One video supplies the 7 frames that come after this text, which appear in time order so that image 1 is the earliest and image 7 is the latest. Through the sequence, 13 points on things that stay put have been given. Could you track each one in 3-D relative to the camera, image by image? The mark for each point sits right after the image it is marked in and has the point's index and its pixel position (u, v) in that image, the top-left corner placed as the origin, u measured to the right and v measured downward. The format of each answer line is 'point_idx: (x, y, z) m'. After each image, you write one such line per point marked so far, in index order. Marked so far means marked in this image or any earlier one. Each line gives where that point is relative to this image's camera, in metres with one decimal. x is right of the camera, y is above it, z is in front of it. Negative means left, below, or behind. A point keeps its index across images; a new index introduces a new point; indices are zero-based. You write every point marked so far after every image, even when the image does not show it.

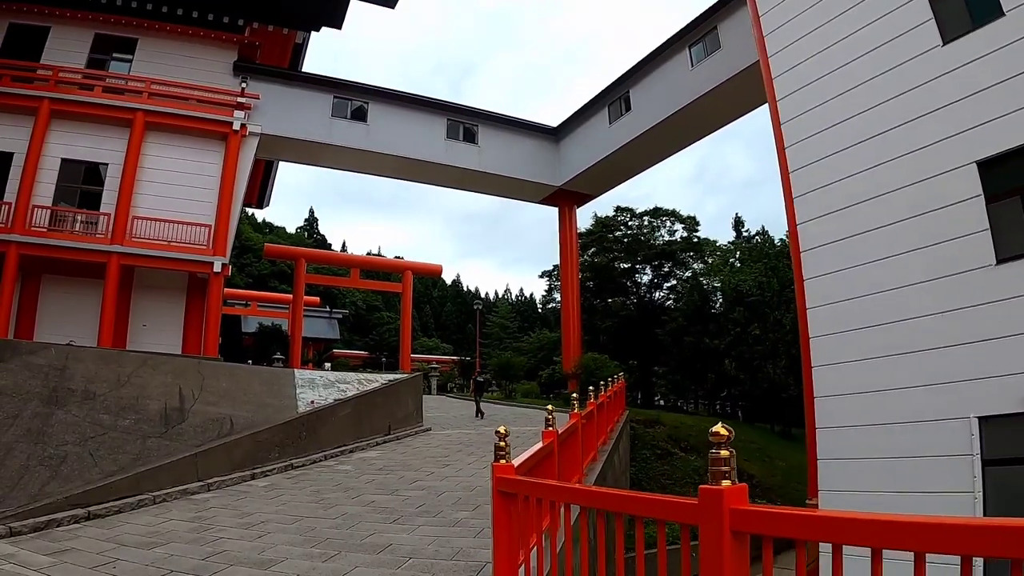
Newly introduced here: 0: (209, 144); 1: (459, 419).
0: (-7.0, +3.4, +13.6) m
1: (-1.2, -2.7, +11.9) m
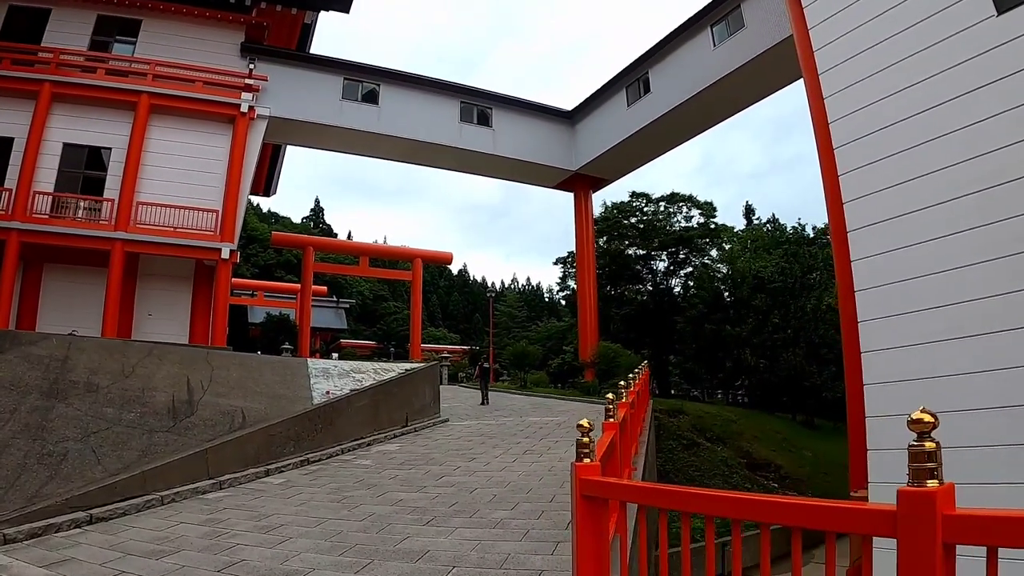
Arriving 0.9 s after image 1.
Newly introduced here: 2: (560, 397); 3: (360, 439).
0: (-6.6, +3.6, +13.2) m
1: (-0.8, -2.4, +11.6) m
2: (+1.2, -2.7, +14.2) m
3: (-2.0, -1.9, +7.4) m
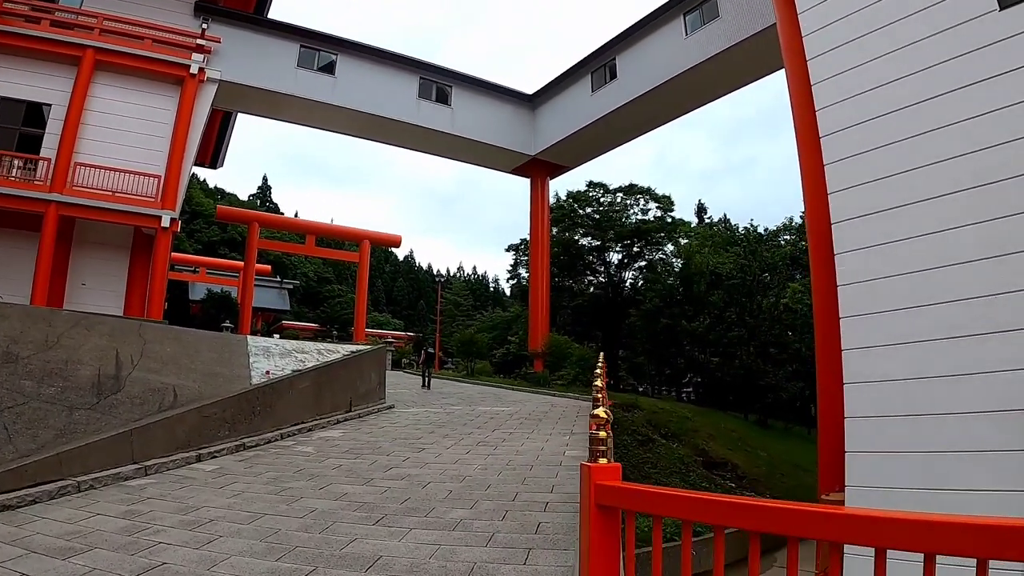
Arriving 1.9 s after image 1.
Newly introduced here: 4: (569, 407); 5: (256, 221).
0: (-7.4, +4.3, +12.2) m
1: (-1.8, -2.1, +11.2) m
2: (0.0, -2.4, +14.0) m
3: (-2.6, -1.7, +7.0) m
4: (+0.8, -1.9, +9.1) m
5: (-8.6, +2.2, +19.3) m
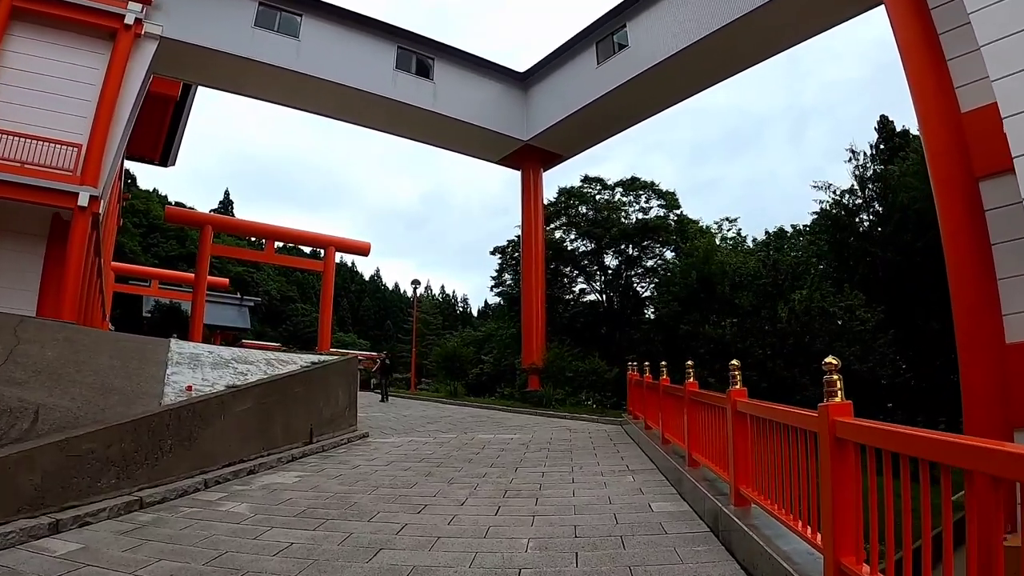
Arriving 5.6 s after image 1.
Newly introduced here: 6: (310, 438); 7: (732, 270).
0: (-7.5, +4.3, +10.1) m
1: (-1.8, -2.1, +9.2) m
2: (-0.2, -2.5, +12.0) m
3: (-2.3, -1.5, +4.9) m
4: (+0.9, -1.8, +7.2) m
5: (-9.1, +2.0, +17.0) m
6: (-2.2, -1.6, +6.1) m
7: (+4.8, +0.4, +13.0) m
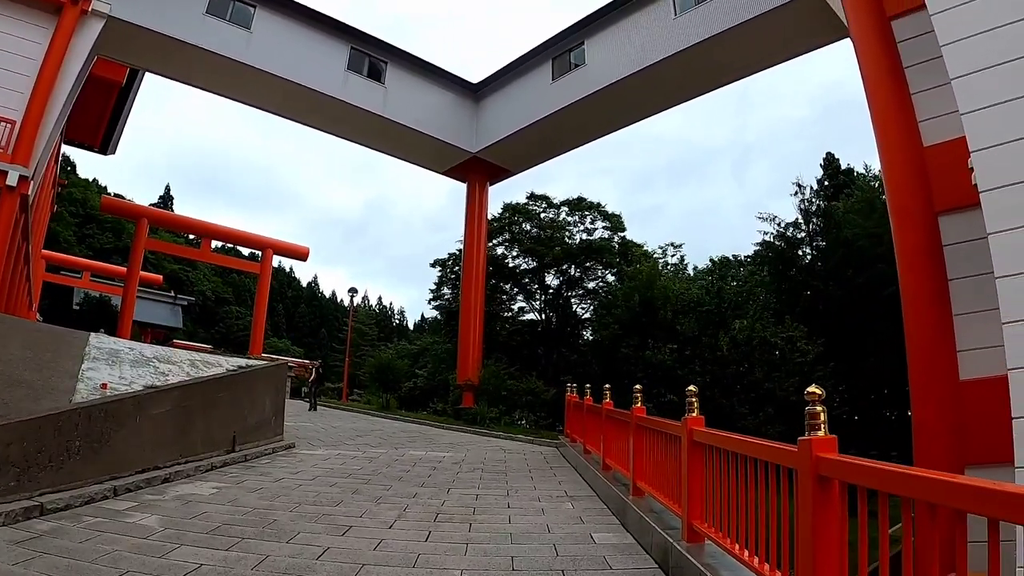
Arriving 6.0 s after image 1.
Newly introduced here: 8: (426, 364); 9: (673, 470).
0: (-8.0, +4.5, +9.5) m
1: (-2.7, -2.2, +8.8) m
2: (-1.4, -2.9, +11.7) m
3: (-2.8, -1.4, +4.5) m
4: (+0.2, -2.1, +7.0) m
5: (-10.3, +2.1, +16.2) m
6: (-2.8, -1.6, +5.7) m
7: (+3.8, -0.3, +13.2) m
8: (-2.8, -2.7, +19.7) m
9: (+0.8, -1.0, +3.0) m
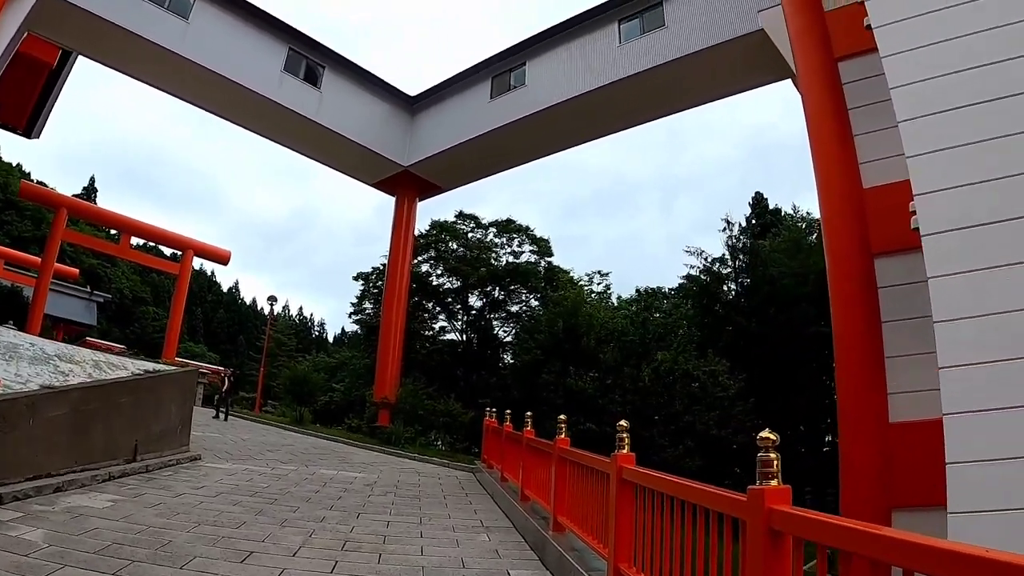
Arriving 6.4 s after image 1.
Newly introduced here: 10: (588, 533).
0: (-8.5, +4.7, +8.8) m
1: (-3.7, -2.3, +8.3) m
2: (-2.6, -3.1, +11.3) m
3: (-3.3, -1.4, +4.0) m
4: (-0.6, -2.3, +6.8) m
5: (-11.6, +2.2, +15.1) m
6: (-3.4, -1.6, +5.3) m
7: (+2.5, -1.0, +13.3) m
8: (-4.8, -3.1, +19.1) m
9: (+0.4, -1.1, +2.9) m
10: (+0.4, -1.3, +3.0) m
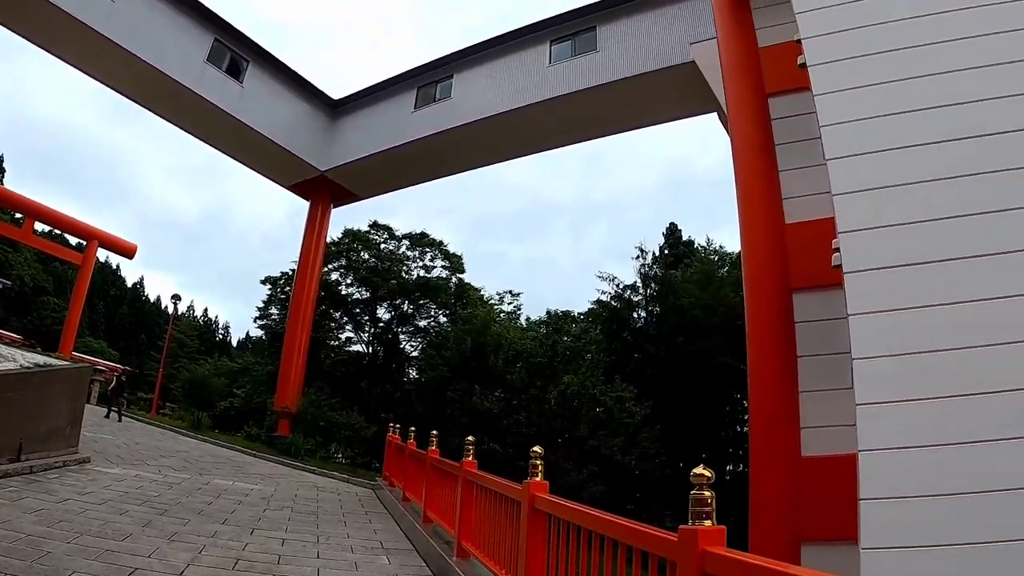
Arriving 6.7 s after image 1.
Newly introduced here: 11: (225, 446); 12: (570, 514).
0: (-9.1, +5.1, +8.0) m
1: (-4.6, -2.3, +7.7) m
2: (-4.0, -3.2, +10.8) m
3: (-3.8, -1.2, +3.6) m
4: (-1.5, -2.4, +6.6) m
5: (-12.9, +2.6, +13.9) m
6: (-4.0, -1.5, +4.8) m
7: (+1.0, -1.5, +13.4) m
8: (-6.8, -3.3, +18.4) m
9: (+0.1, -1.2, +2.8) m
10: (0.0, -1.4, +2.9) m
11: (-5.0, -3.2, +11.5) m
12: (+0.2, -0.8, +2.3) m
